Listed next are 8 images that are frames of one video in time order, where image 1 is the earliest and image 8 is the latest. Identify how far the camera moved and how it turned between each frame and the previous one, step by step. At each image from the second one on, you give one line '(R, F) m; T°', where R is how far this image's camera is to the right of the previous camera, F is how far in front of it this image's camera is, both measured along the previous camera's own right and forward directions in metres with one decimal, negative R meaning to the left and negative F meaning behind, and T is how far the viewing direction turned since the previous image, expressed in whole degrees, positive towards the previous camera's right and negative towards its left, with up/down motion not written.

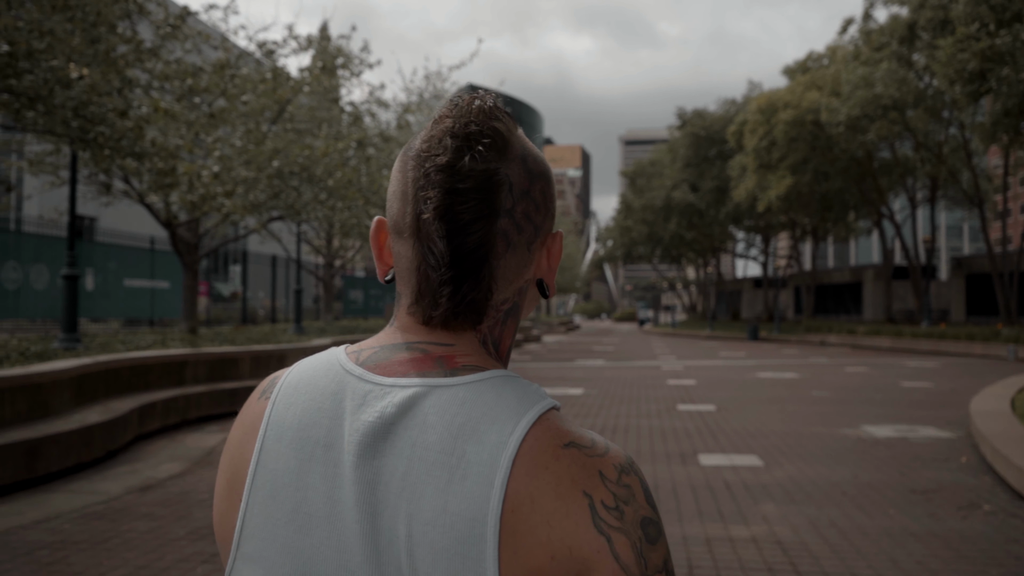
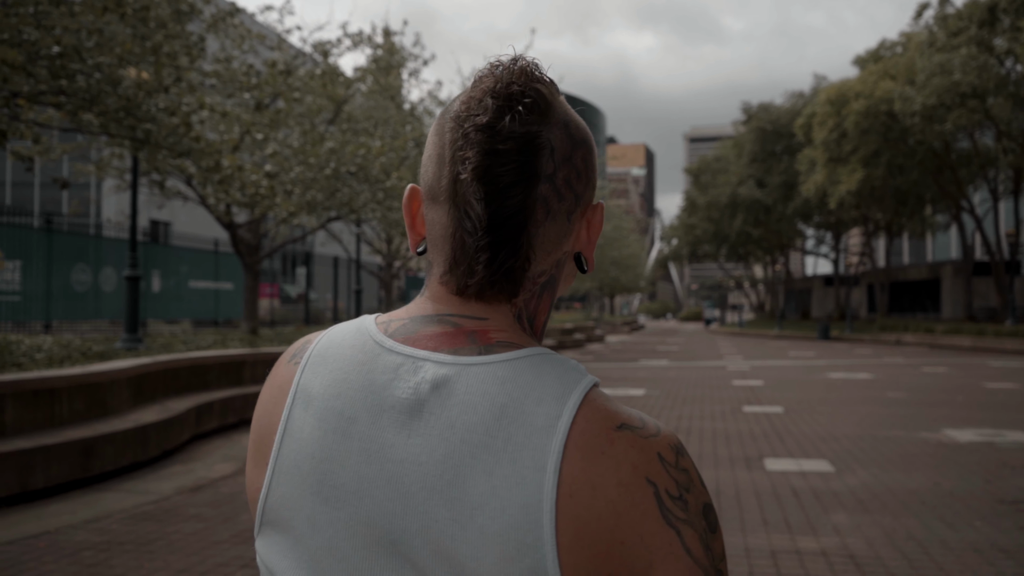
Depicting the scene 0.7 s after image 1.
(+0.1, +0.3) m; -4°
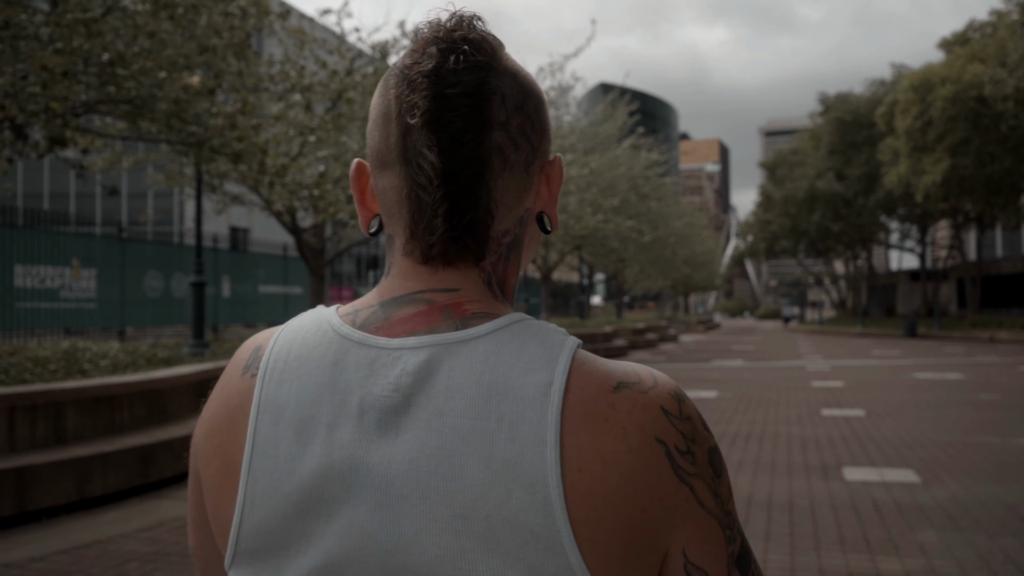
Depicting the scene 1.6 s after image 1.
(+0.2, +0.3) m; -5°
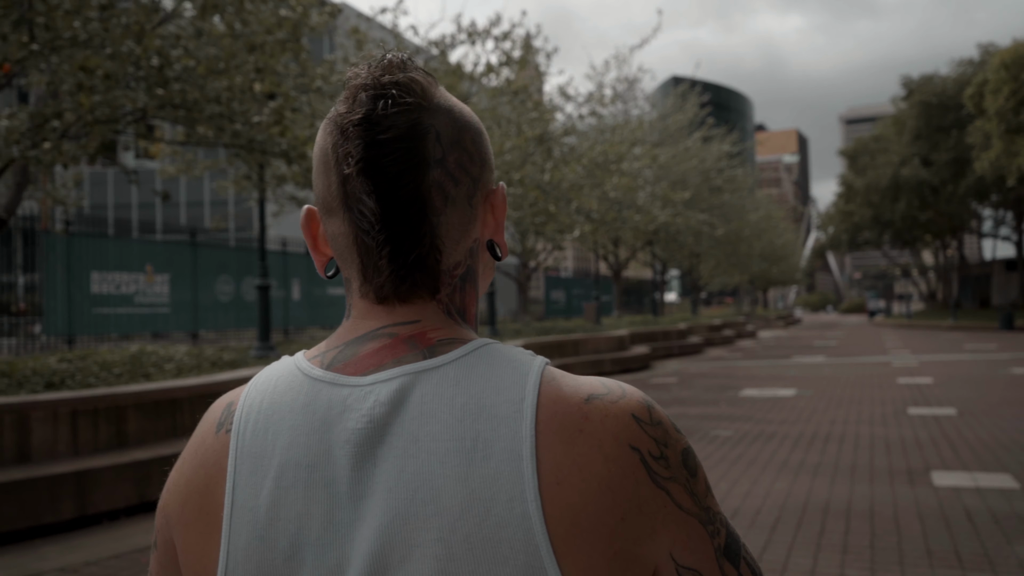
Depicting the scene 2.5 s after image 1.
(+0.2, +0.3) m; -5°
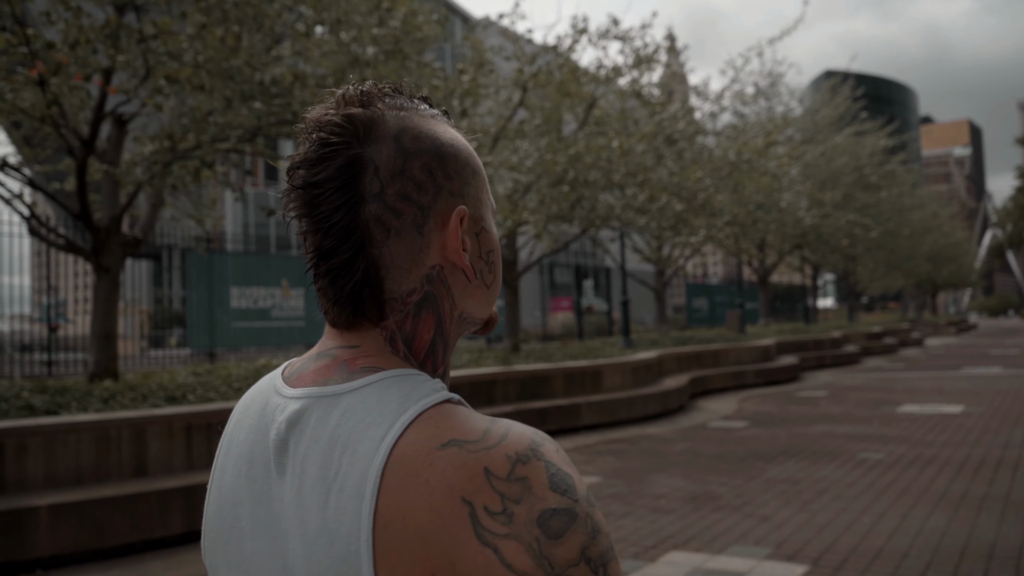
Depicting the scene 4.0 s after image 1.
(+0.3, +0.5) m; -10°
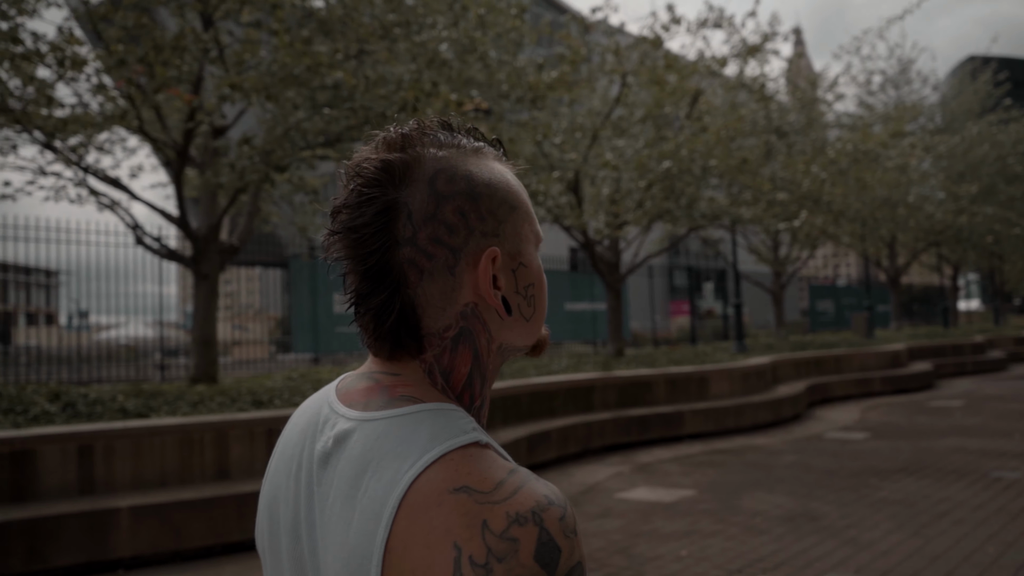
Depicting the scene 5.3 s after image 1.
(+0.3, +0.3) m; -8°
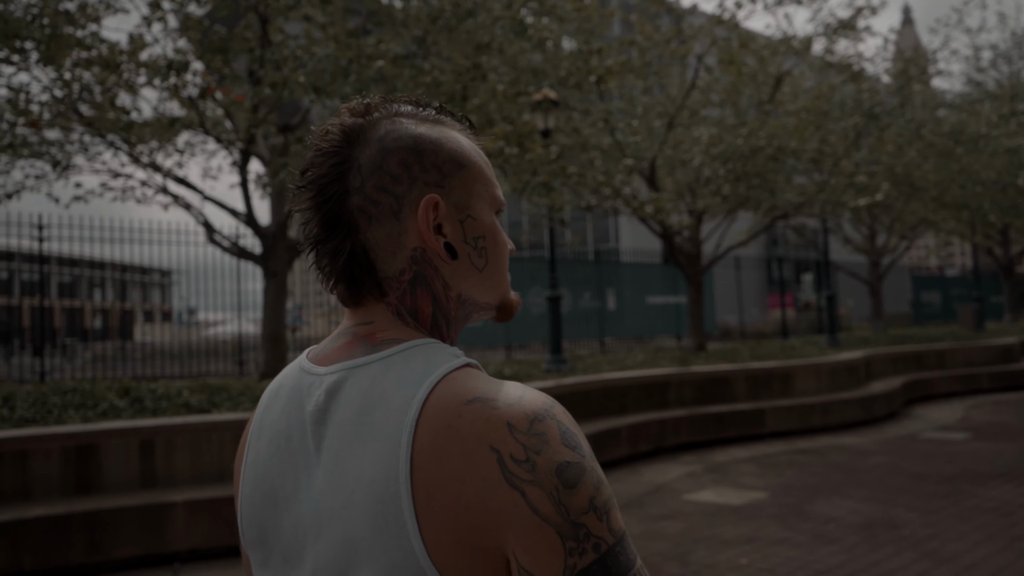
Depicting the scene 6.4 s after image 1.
(+0.3, +0.2) m; -6°
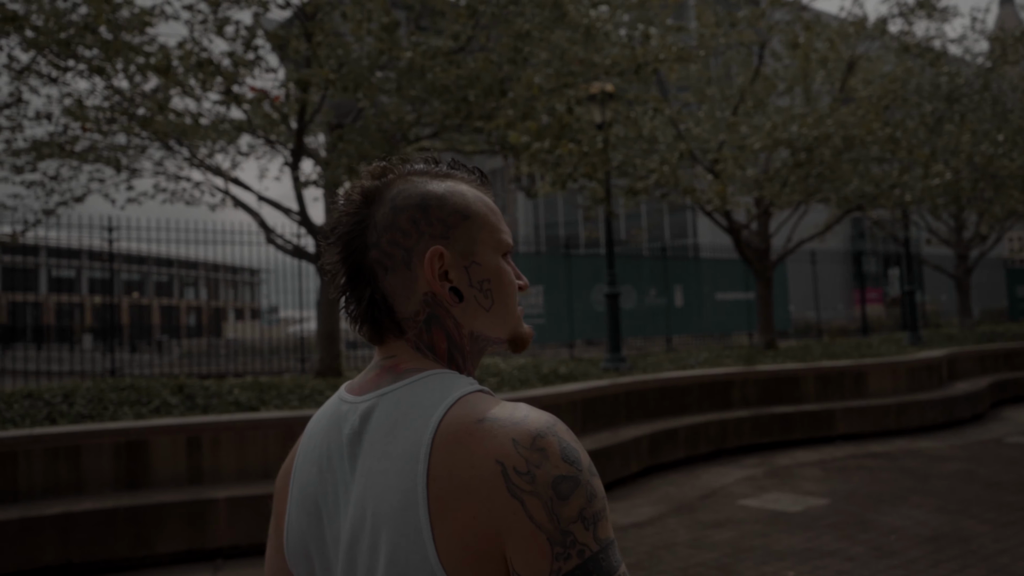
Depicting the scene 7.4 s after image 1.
(+0.3, +0.2) m; -5°
